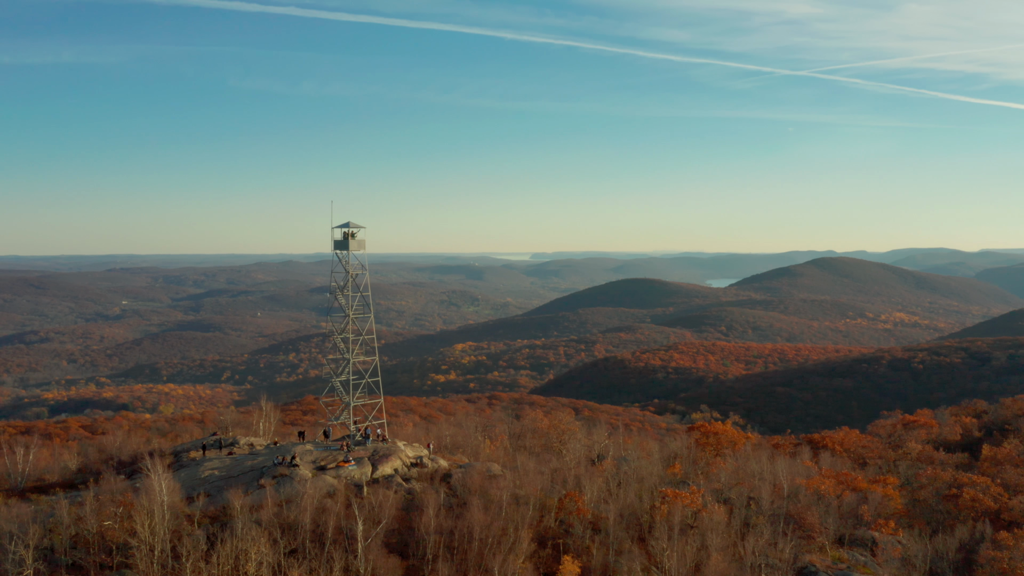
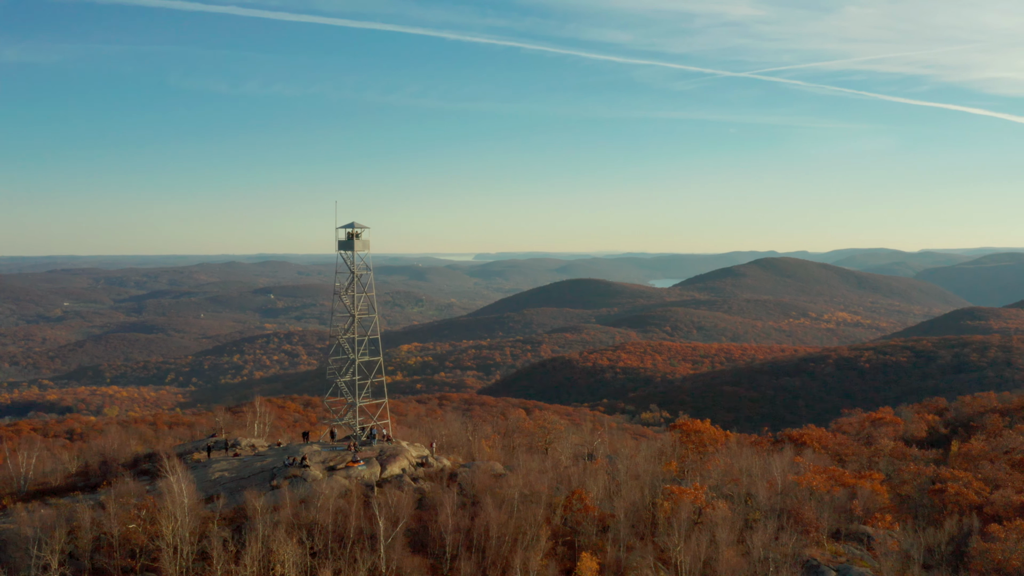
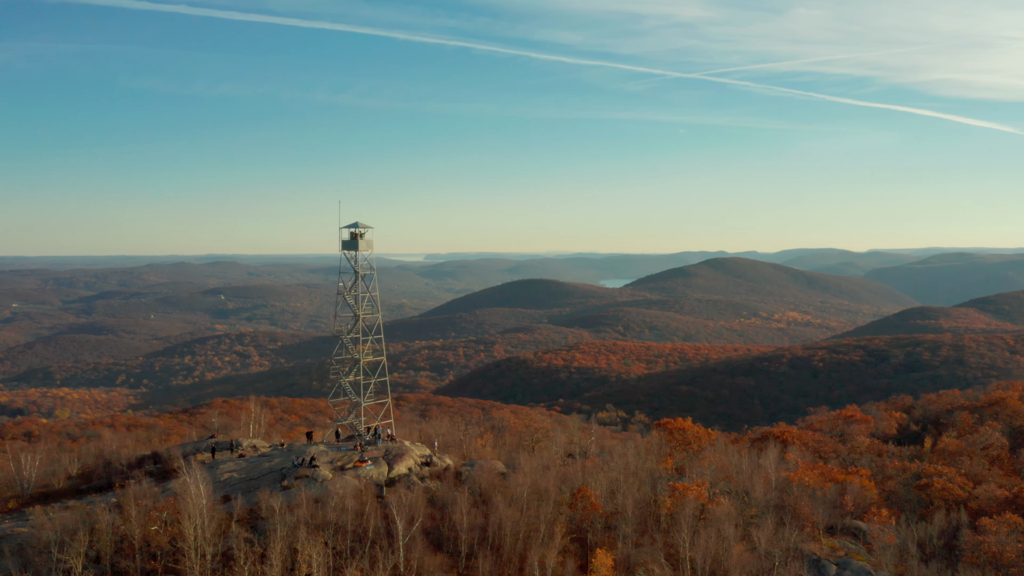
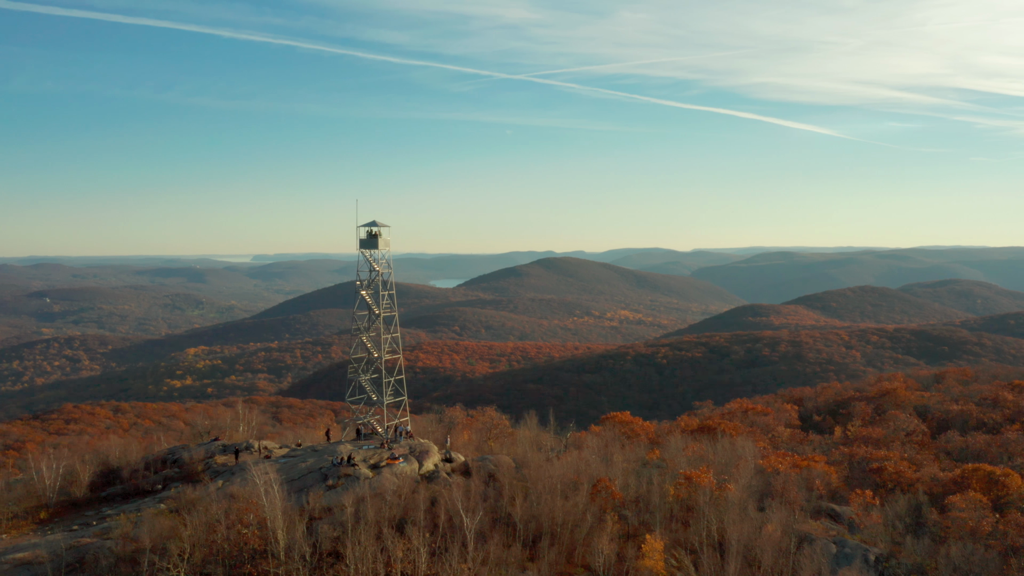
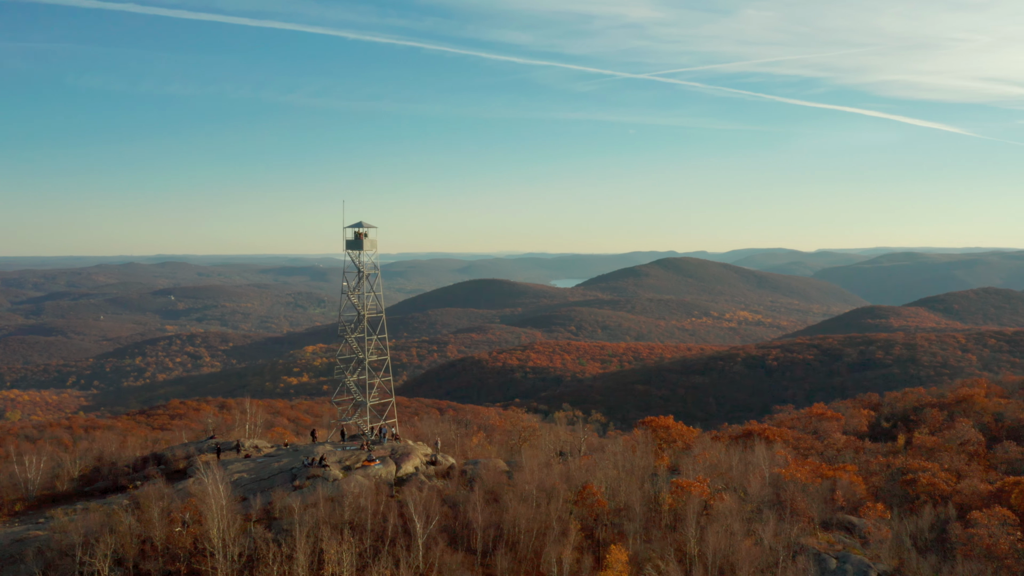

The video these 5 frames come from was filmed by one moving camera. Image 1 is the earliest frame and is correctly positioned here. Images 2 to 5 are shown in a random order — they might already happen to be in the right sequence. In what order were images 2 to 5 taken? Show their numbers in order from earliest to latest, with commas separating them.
2, 3, 5, 4
